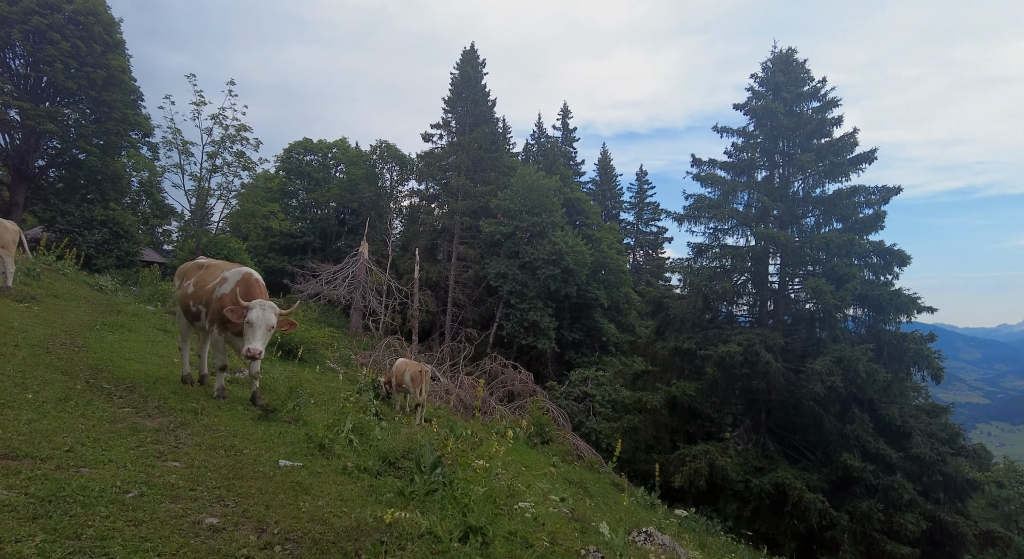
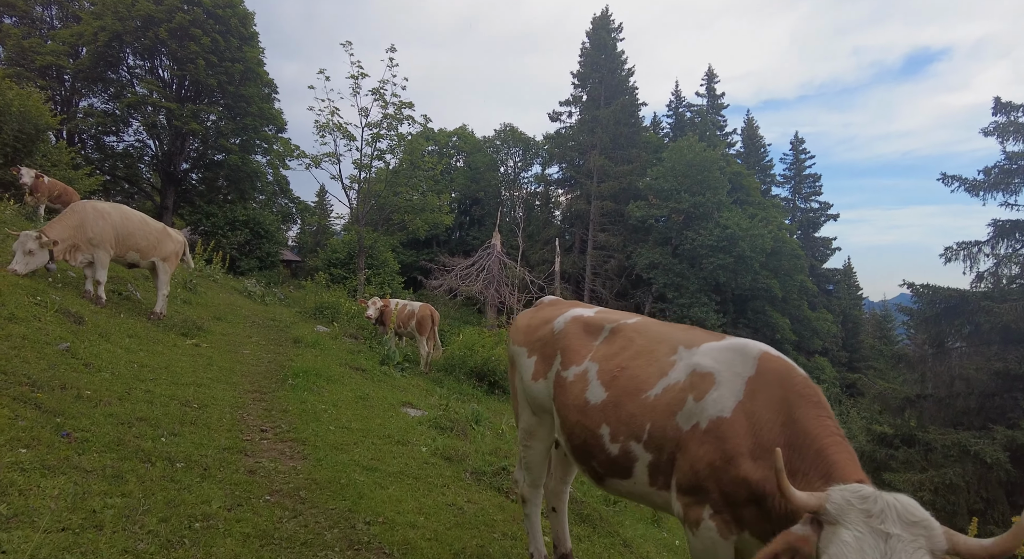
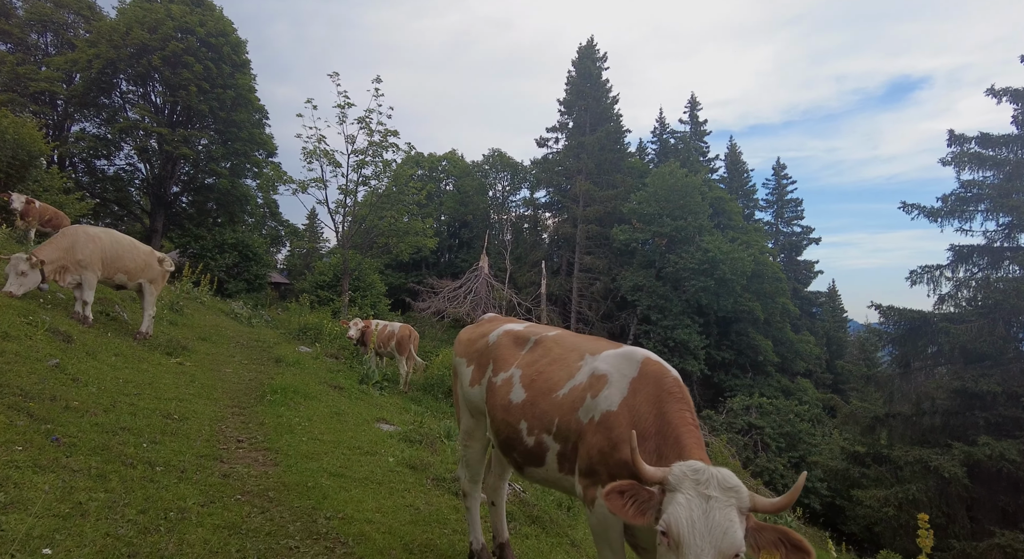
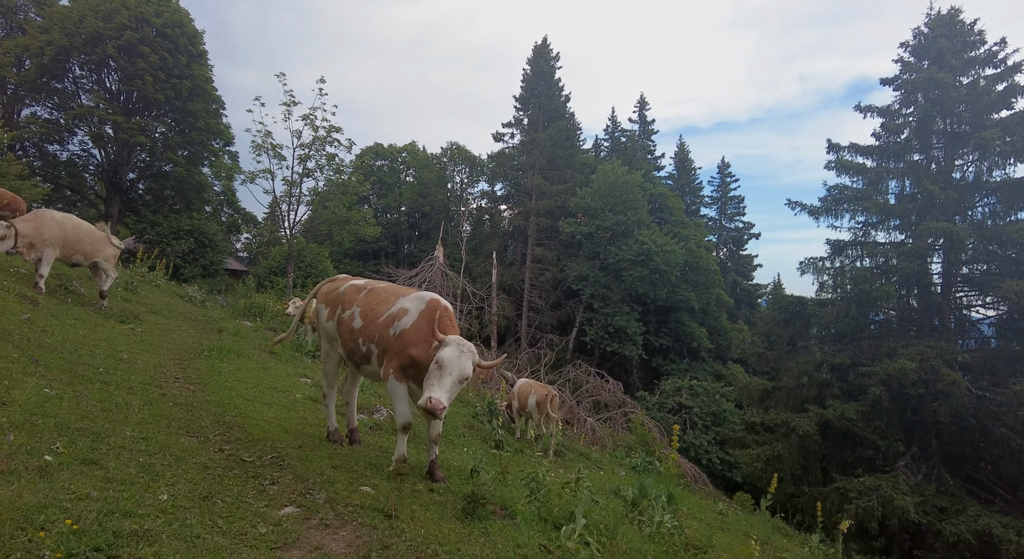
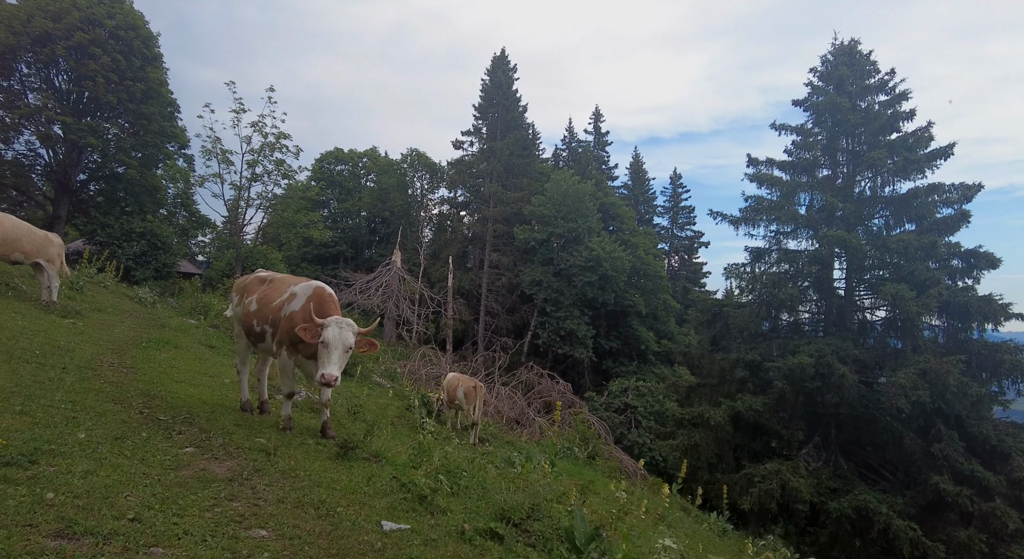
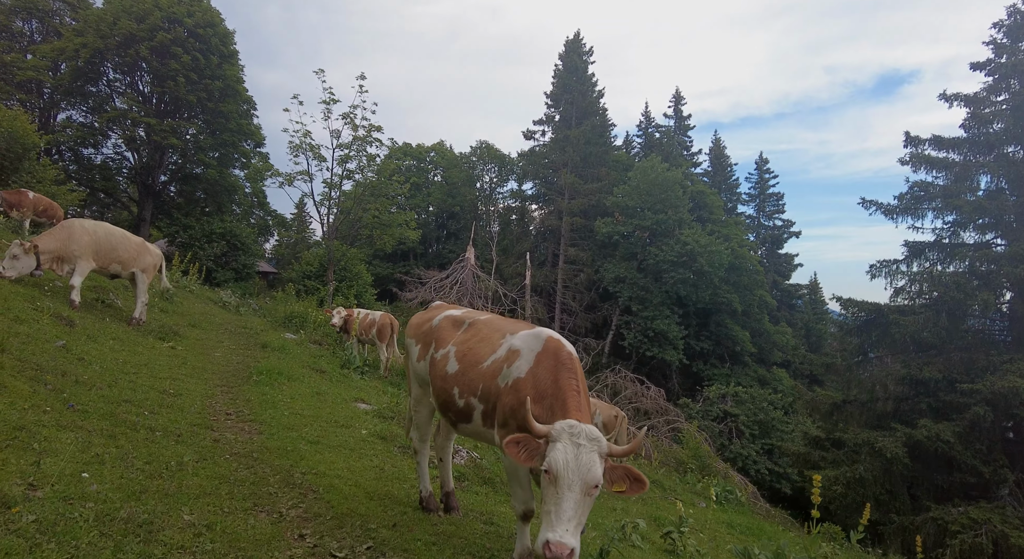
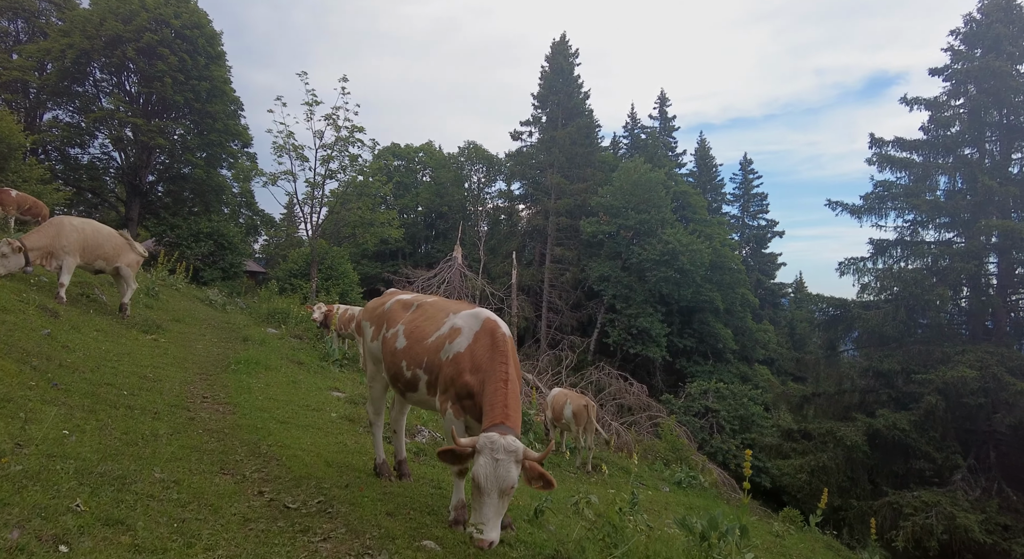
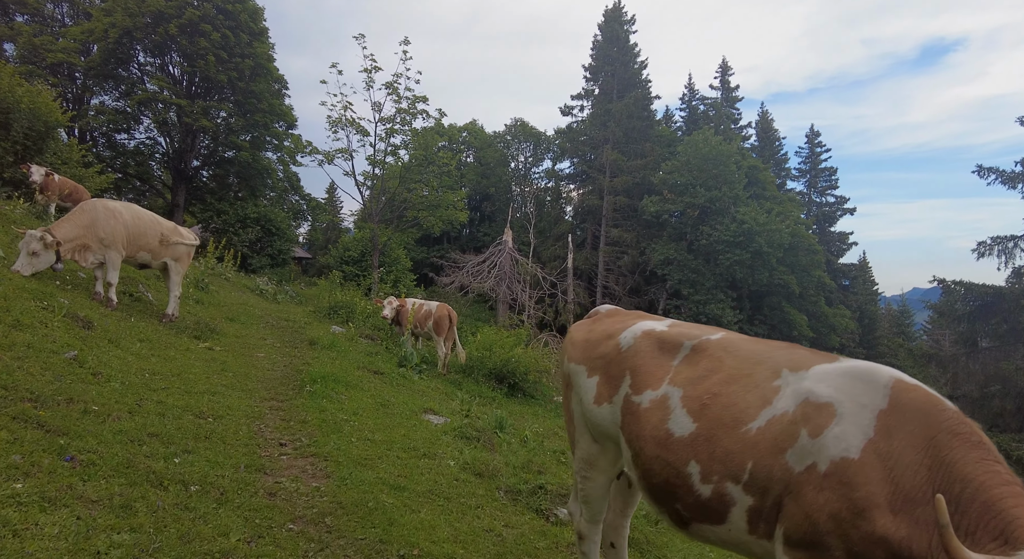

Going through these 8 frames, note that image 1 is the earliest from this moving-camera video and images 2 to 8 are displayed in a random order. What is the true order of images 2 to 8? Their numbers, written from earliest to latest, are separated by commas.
5, 4, 7, 6, 3, 2, 8
